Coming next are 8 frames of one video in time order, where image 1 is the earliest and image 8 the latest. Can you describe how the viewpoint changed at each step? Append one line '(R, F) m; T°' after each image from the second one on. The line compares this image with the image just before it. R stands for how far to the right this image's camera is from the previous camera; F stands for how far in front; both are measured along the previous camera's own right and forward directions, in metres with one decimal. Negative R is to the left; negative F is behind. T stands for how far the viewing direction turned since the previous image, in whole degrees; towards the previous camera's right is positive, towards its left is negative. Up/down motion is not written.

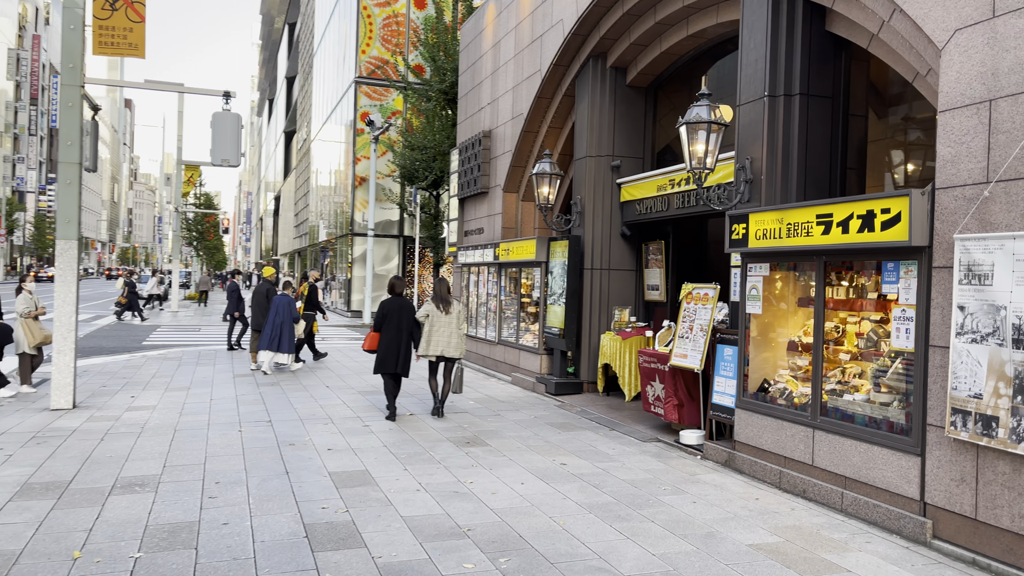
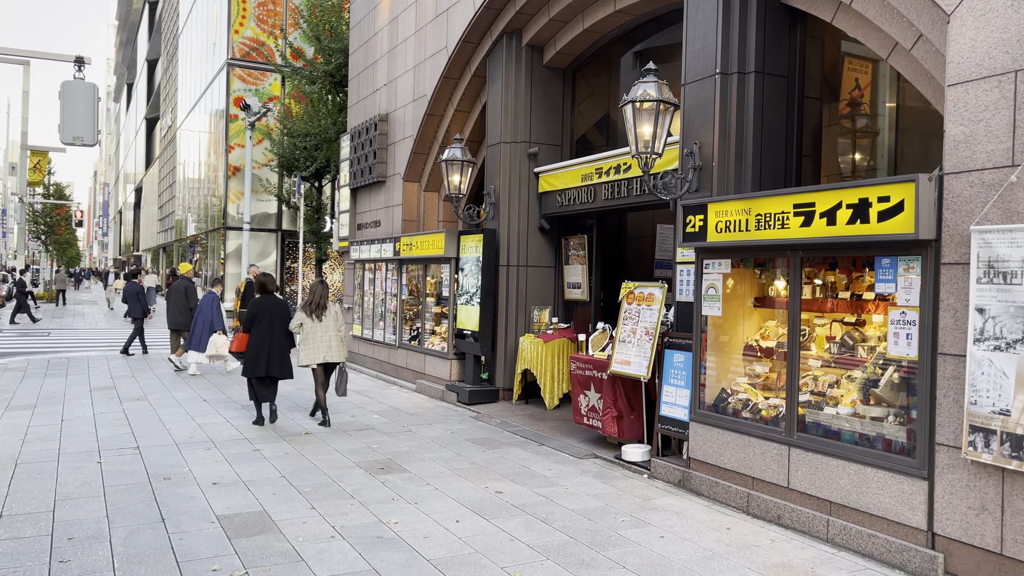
(-0.4, +1.1) m; +8°
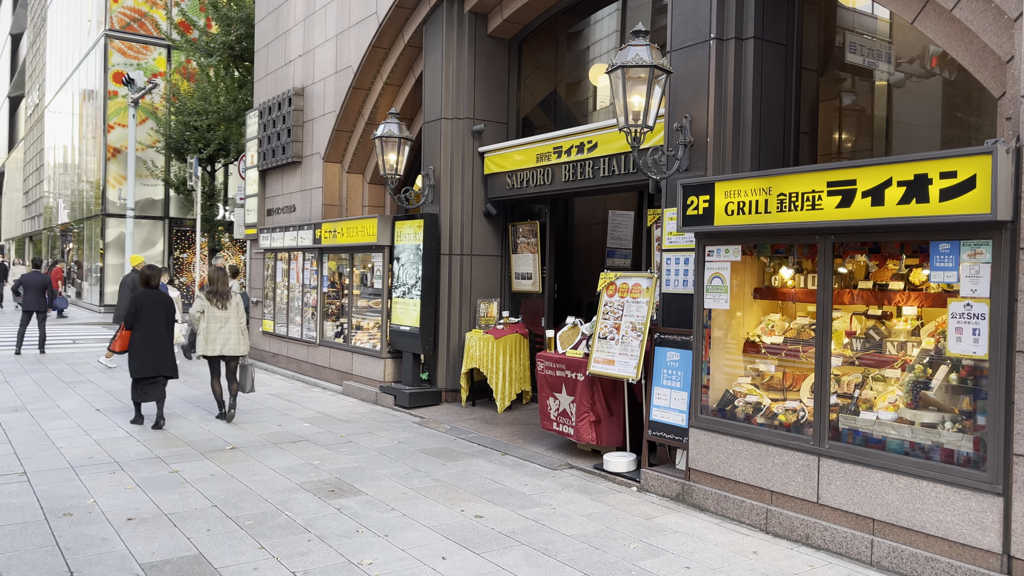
(-0.6, +1.0) m; +7°
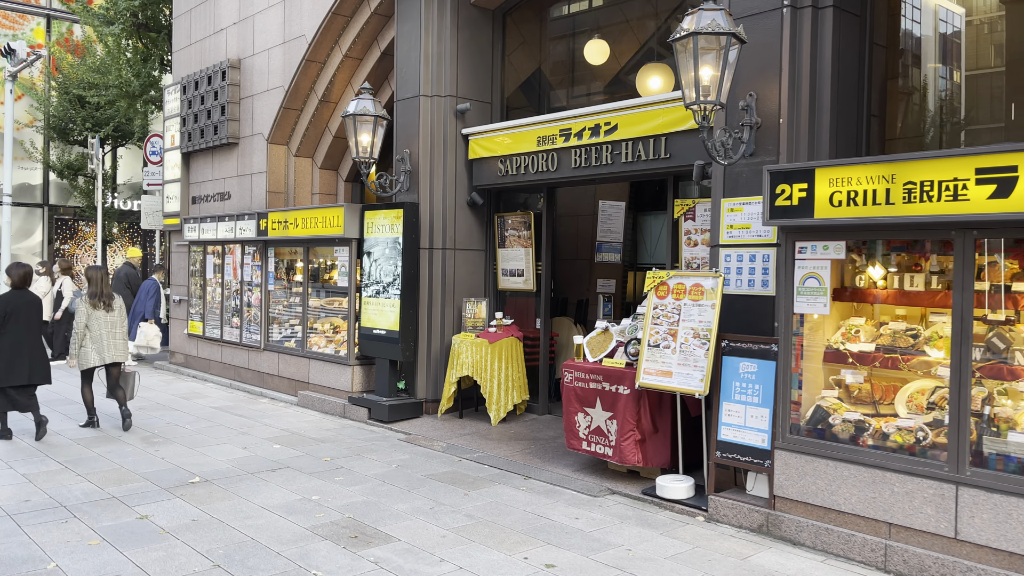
(-1.0, +1.0) m; +8°
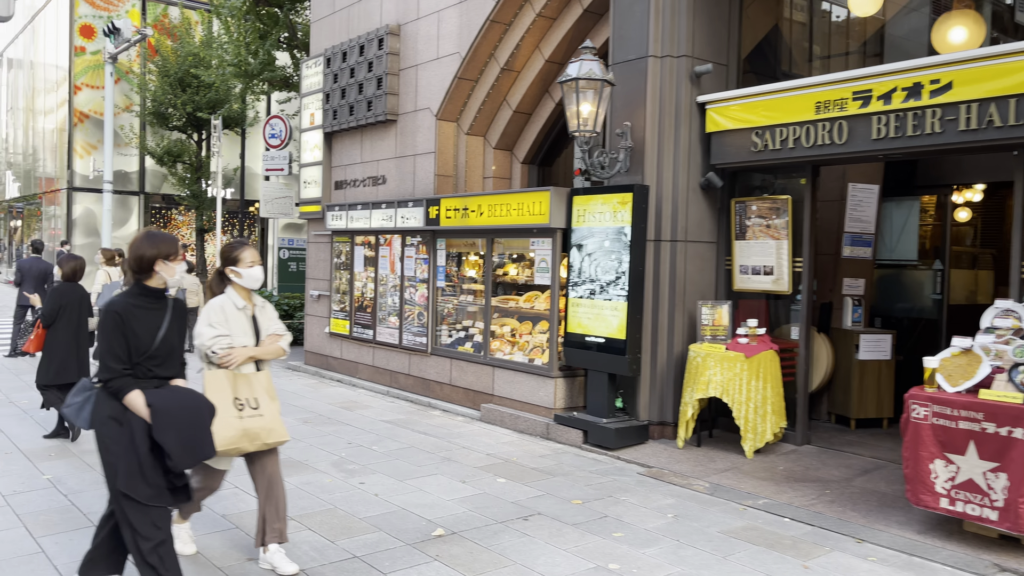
(-1.7, +1.4) m; -4°
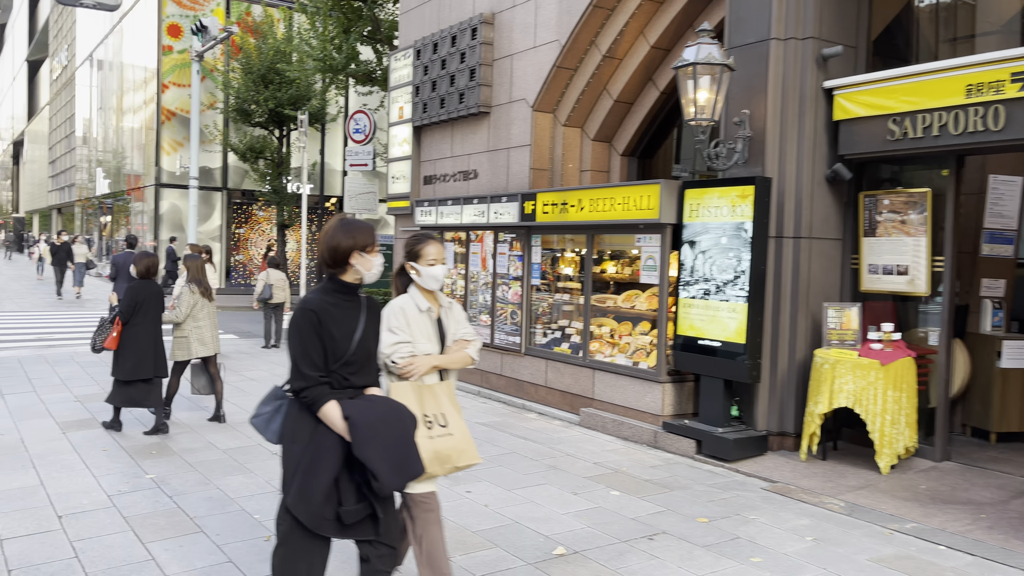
(-0.4, +0.4) m; -5°
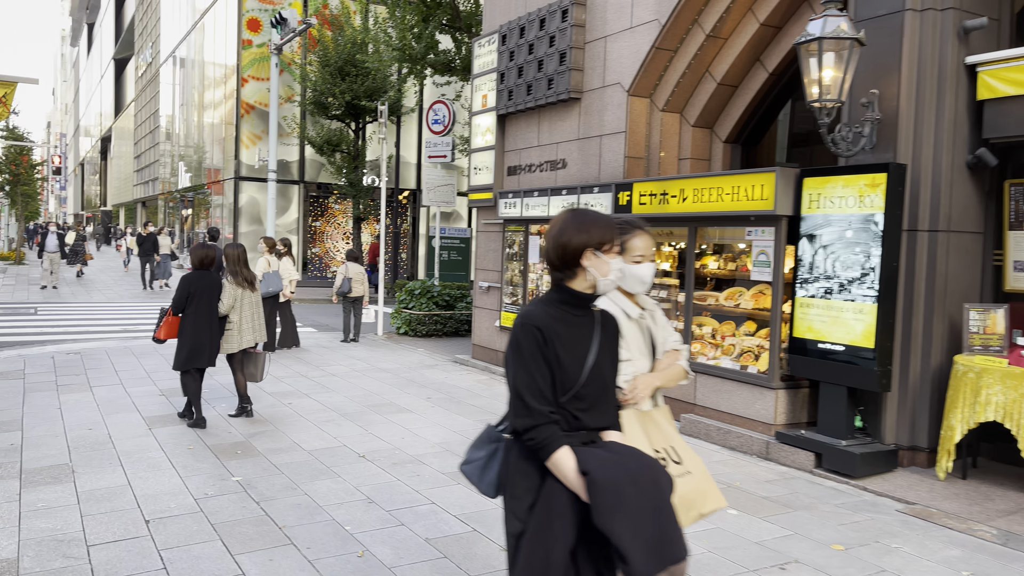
(-0.3, +0.4) m; -5°
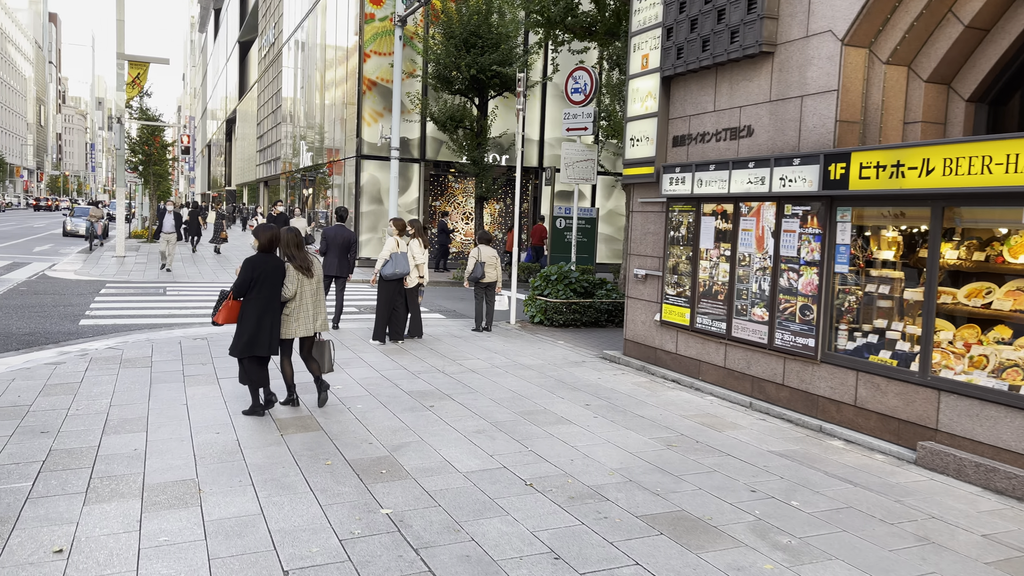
(-0.6, +1.2) m; -7°
